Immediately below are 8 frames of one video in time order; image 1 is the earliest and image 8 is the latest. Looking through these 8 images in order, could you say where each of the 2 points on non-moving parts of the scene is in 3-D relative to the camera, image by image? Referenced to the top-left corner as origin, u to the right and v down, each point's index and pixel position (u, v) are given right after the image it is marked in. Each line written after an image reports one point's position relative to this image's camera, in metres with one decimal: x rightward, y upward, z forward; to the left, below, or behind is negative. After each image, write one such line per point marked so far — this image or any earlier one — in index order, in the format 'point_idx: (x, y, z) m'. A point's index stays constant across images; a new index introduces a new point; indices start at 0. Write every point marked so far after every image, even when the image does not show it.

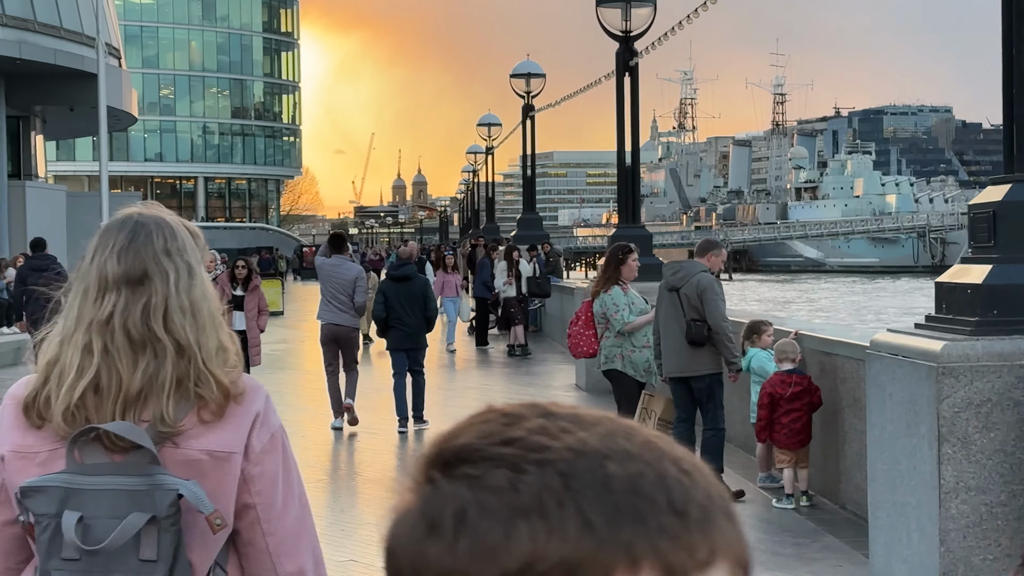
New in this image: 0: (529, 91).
0: (+0.2, +2.3, +19.3) m
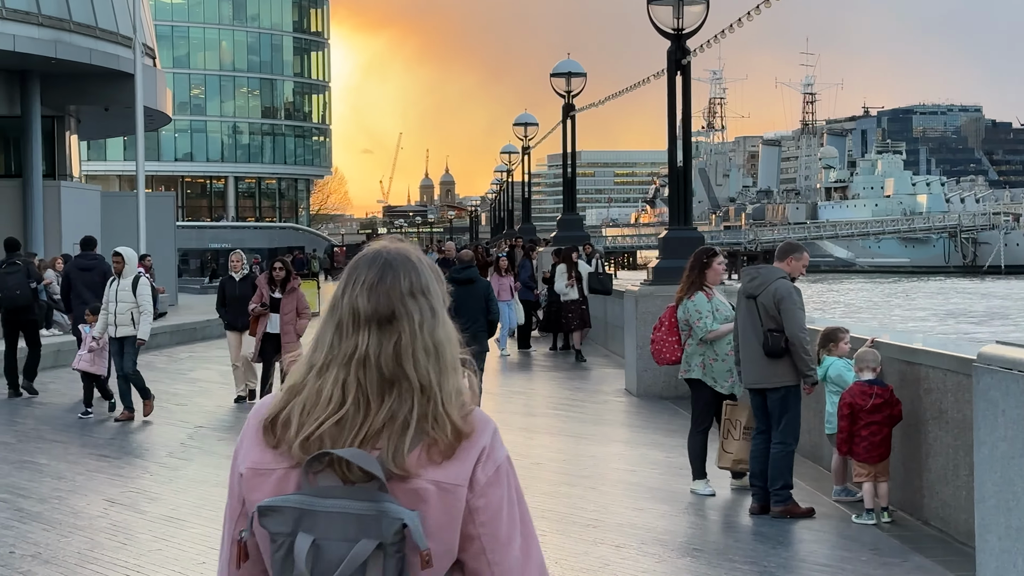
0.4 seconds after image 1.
0: (+0.6, +2.2, +19.1) m
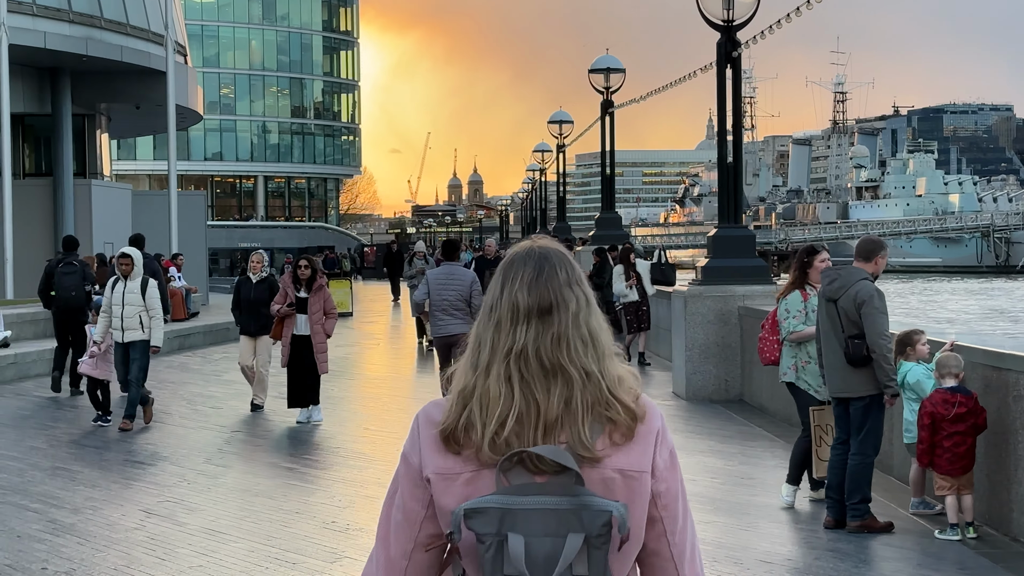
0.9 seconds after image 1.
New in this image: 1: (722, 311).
0: (+1.1, +2.2, +18.7) m
1: (+1.3, -0.1, +10.6) m
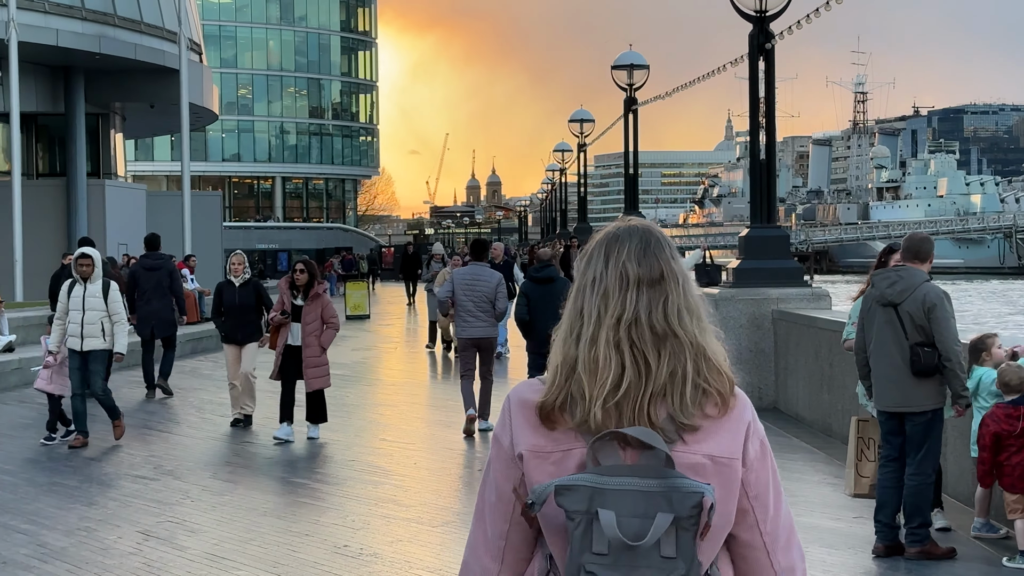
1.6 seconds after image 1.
0: (+1.3, +2.2, +18.3) m
1: (+1.5, -0.2, +10.1) m
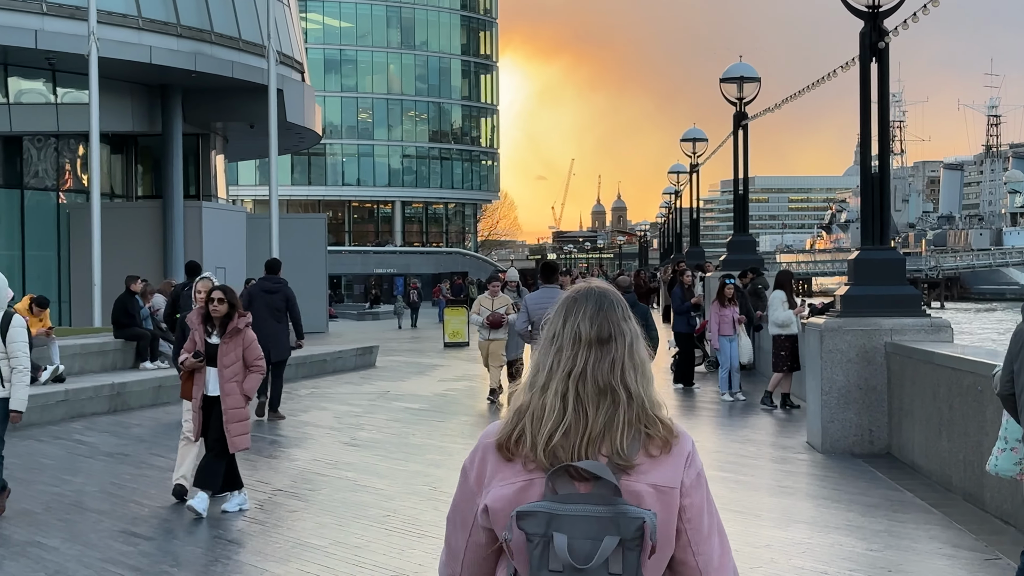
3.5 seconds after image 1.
0: (+2.3, +1.9, +17.1) m
1: (+1.9, -0.3, +9.0) m
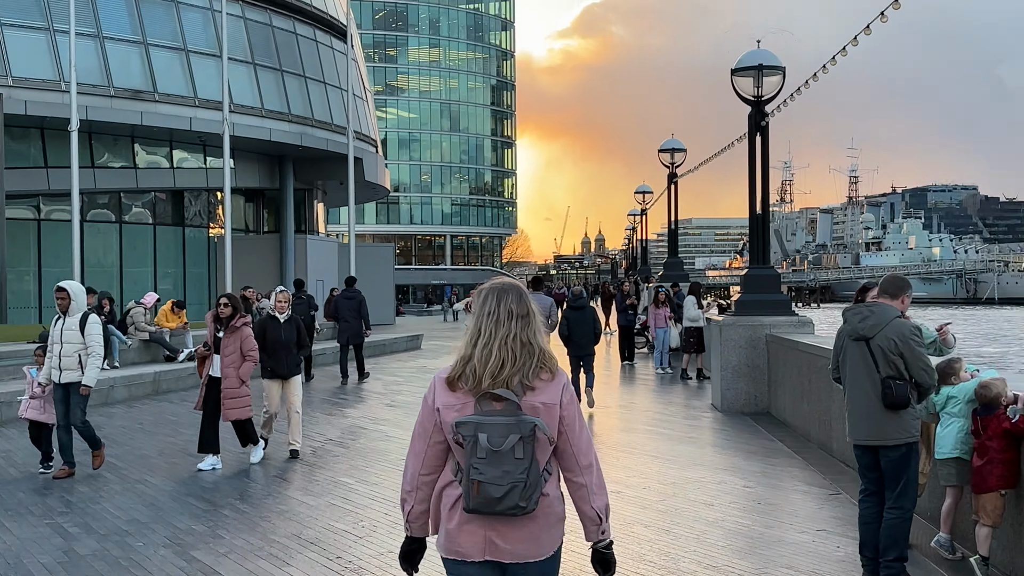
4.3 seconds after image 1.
0: (+1.8, +1.8, +20.9) m
1: (+1.8, -0.4, +12.7) m
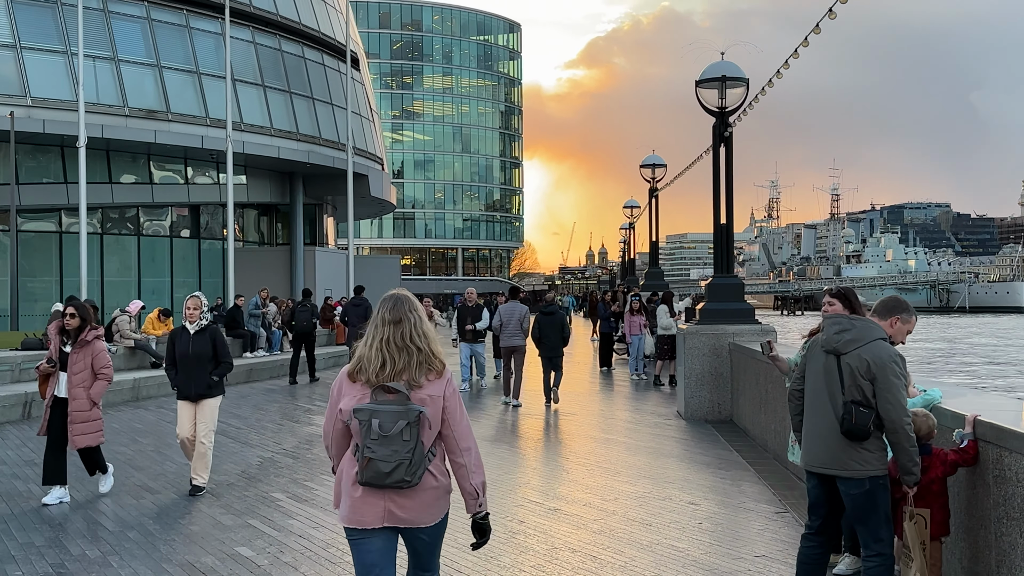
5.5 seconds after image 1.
0: (+1.4, +1.7, +21.1) m
1: (+1.6, -0.4, +12.9) m
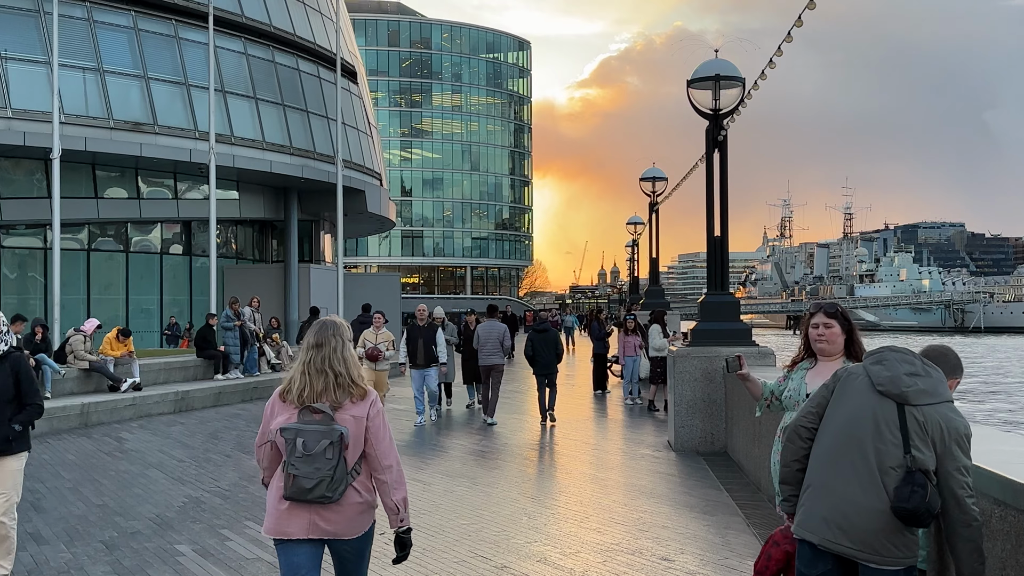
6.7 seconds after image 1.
0: (+1.3, +1.5, +19.9) m
1: (+1.4, -0.6, +11.7) m
